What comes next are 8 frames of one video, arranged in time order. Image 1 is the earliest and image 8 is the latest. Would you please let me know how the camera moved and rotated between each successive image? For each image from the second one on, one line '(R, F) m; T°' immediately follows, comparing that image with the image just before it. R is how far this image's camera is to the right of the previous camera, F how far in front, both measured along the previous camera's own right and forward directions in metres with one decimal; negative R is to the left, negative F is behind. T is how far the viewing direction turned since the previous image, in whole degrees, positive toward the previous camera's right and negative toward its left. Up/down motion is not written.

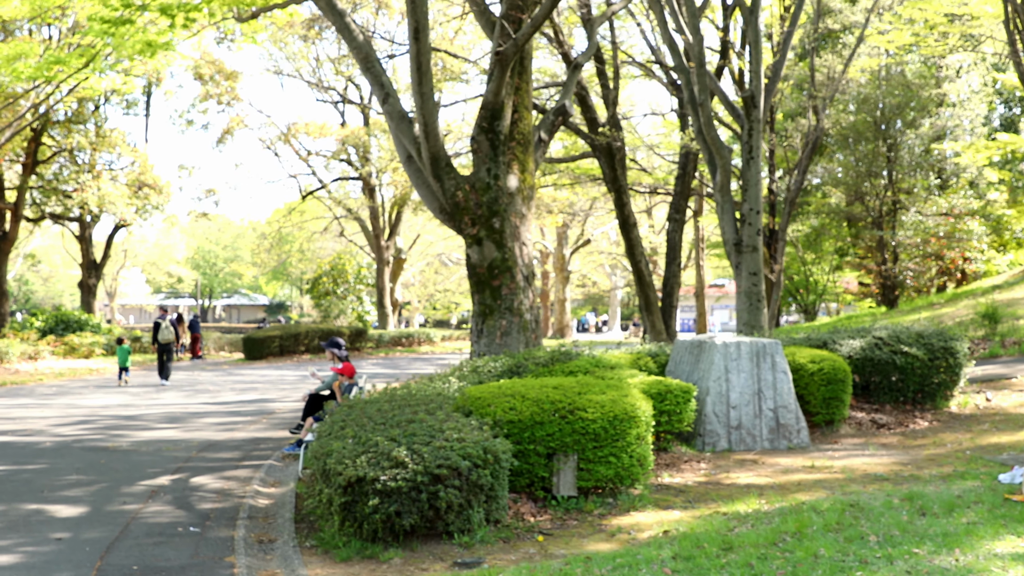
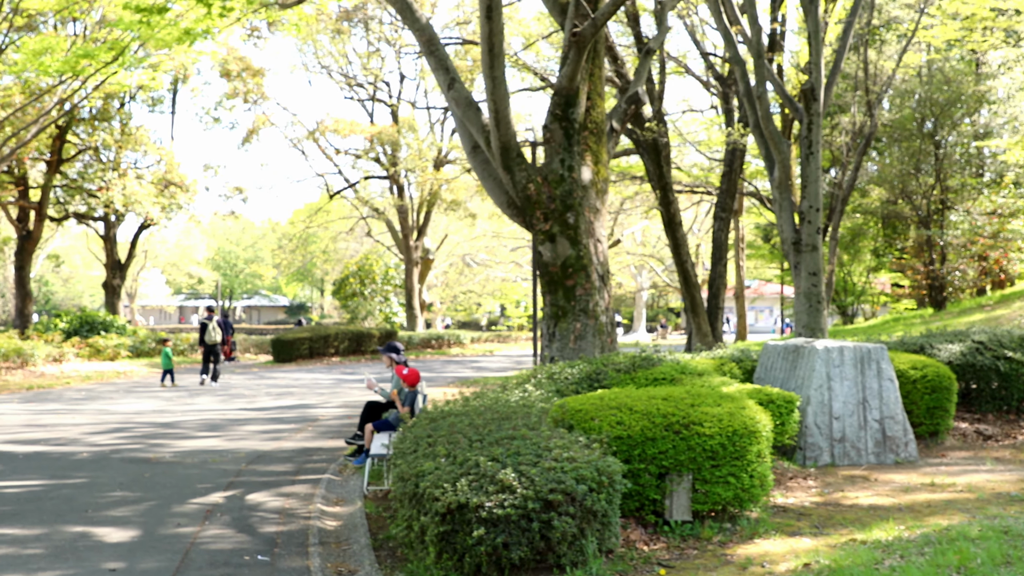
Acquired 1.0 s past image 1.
(-0.6, +0.8) m; -1°
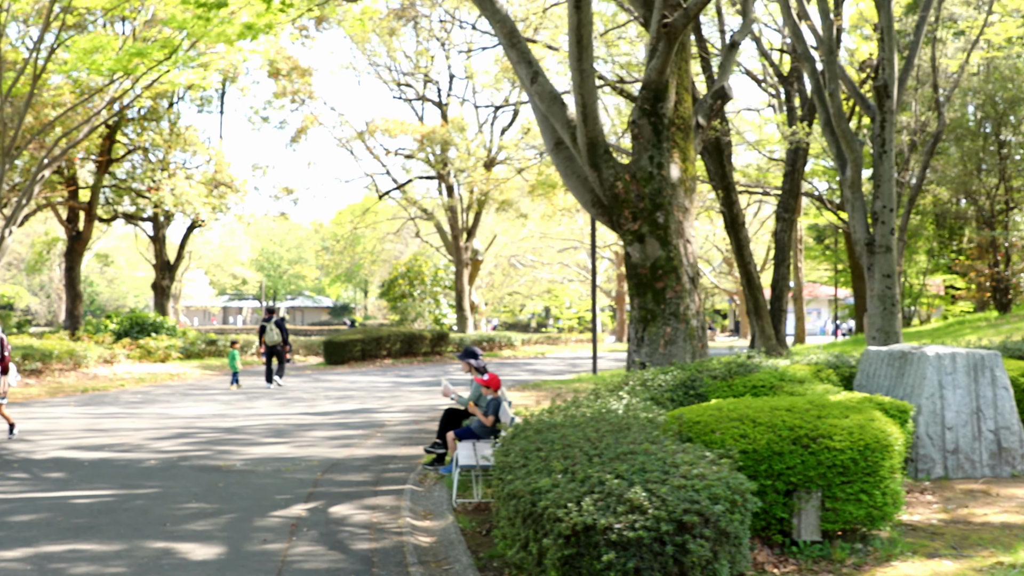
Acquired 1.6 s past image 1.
(-0.4, +0.4) m; -2°
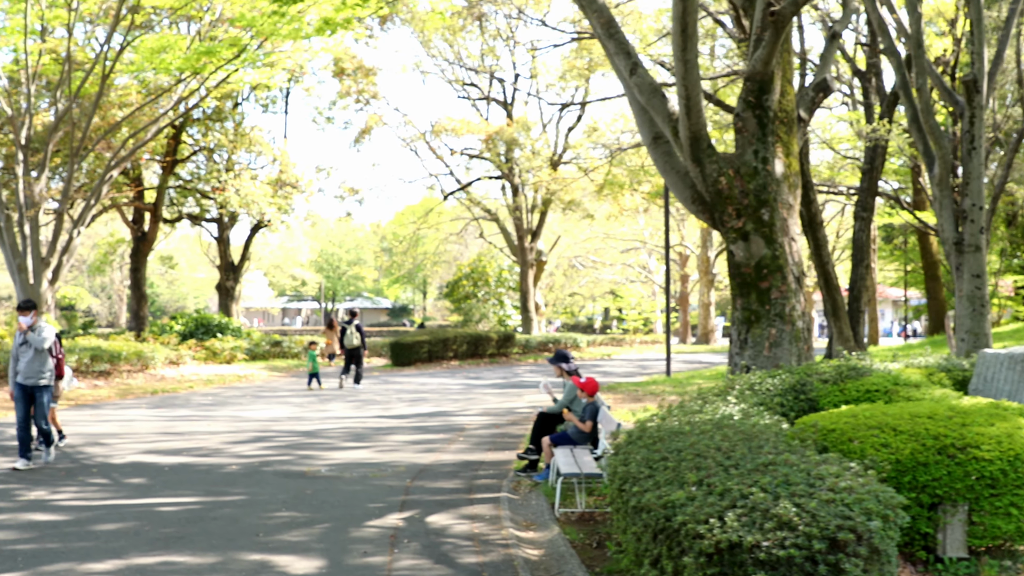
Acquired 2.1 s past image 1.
(-0.4, +0.3) m; -3°
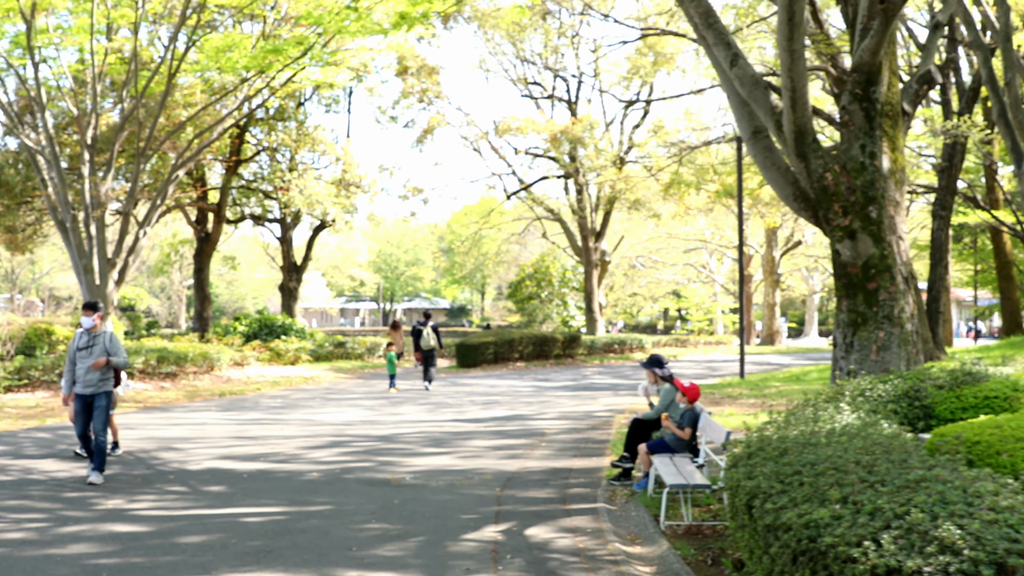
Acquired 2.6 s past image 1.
(-0.3, +0.3) m; -3°
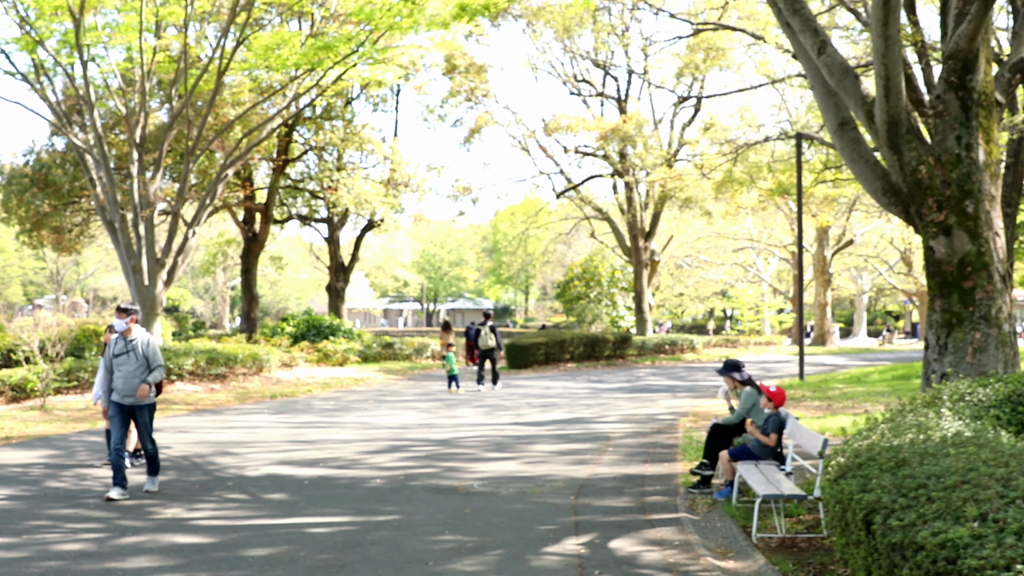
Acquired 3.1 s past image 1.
(-0.3, +0.3) m; -2°
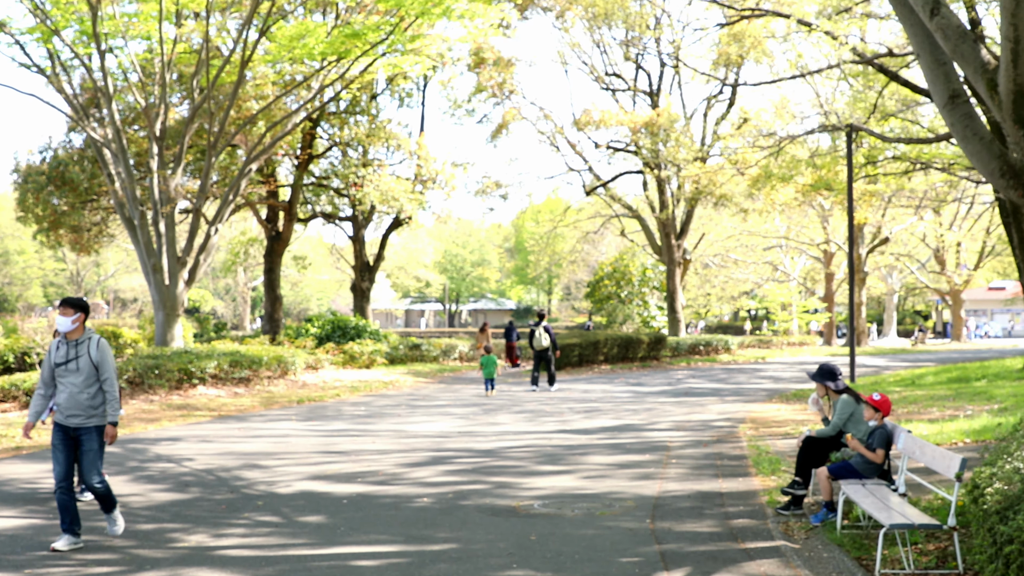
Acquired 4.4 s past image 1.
(-0.3, +0.9) m; -1°
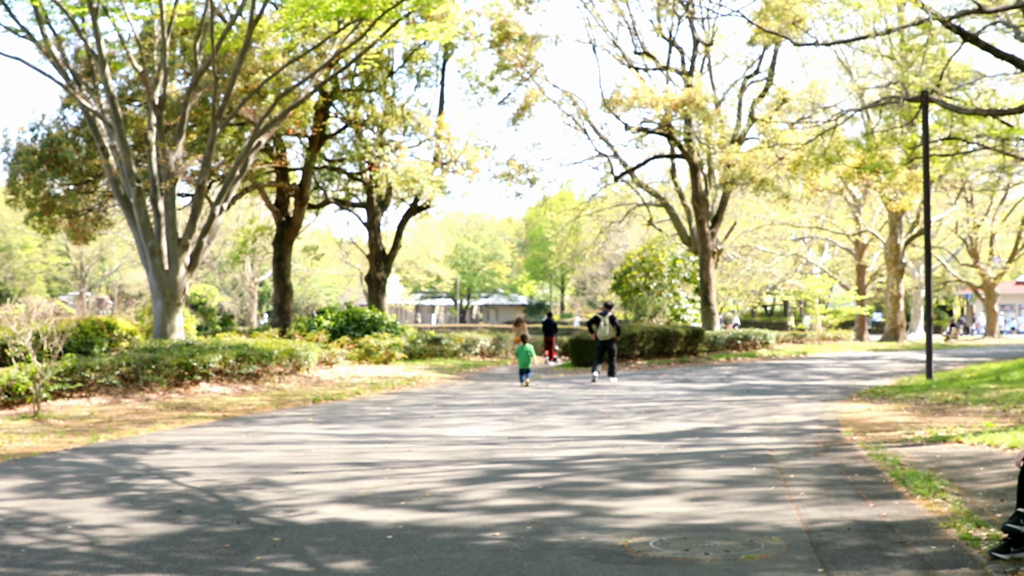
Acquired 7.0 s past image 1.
(-0.5, +1.9) m; 0°
